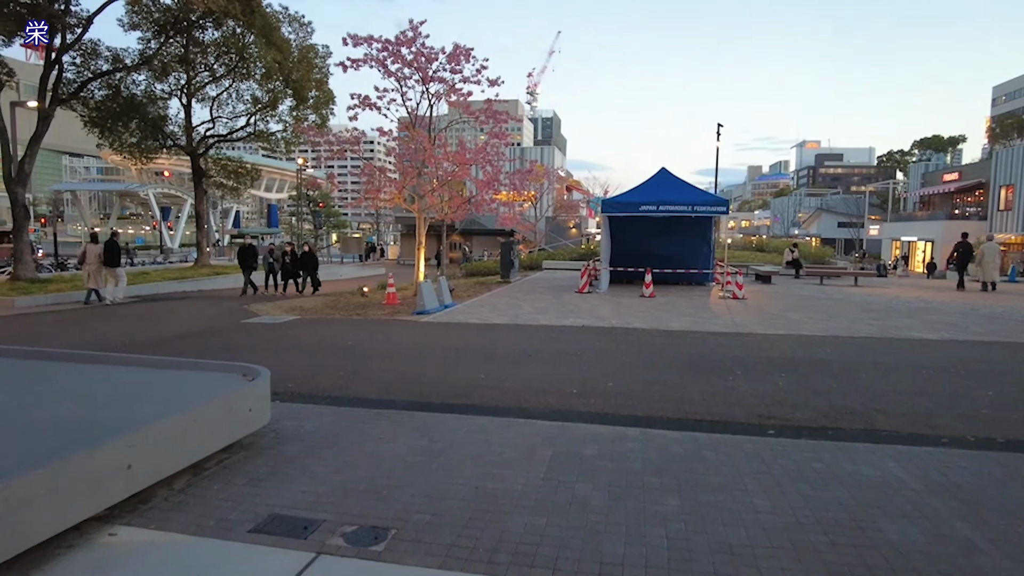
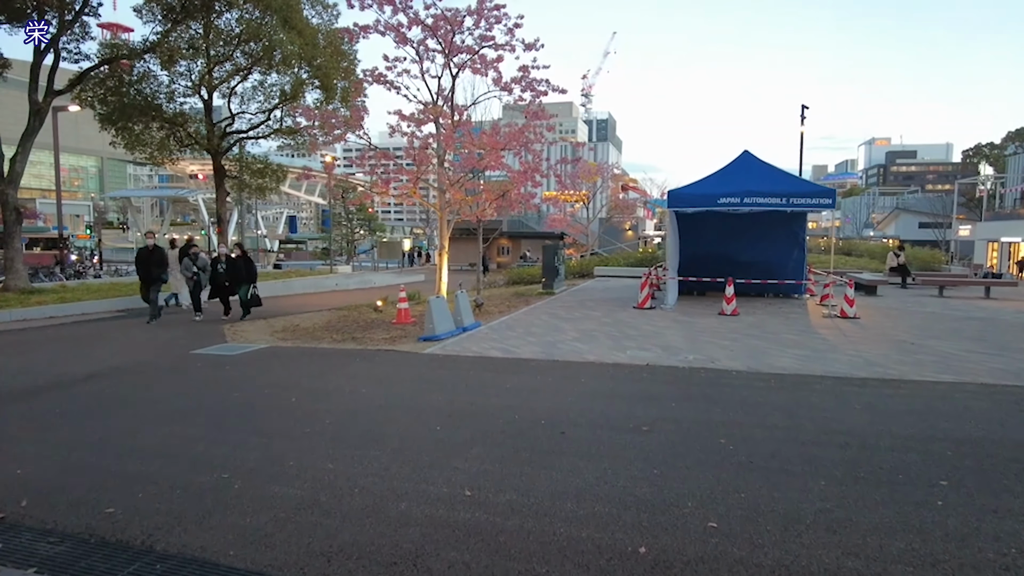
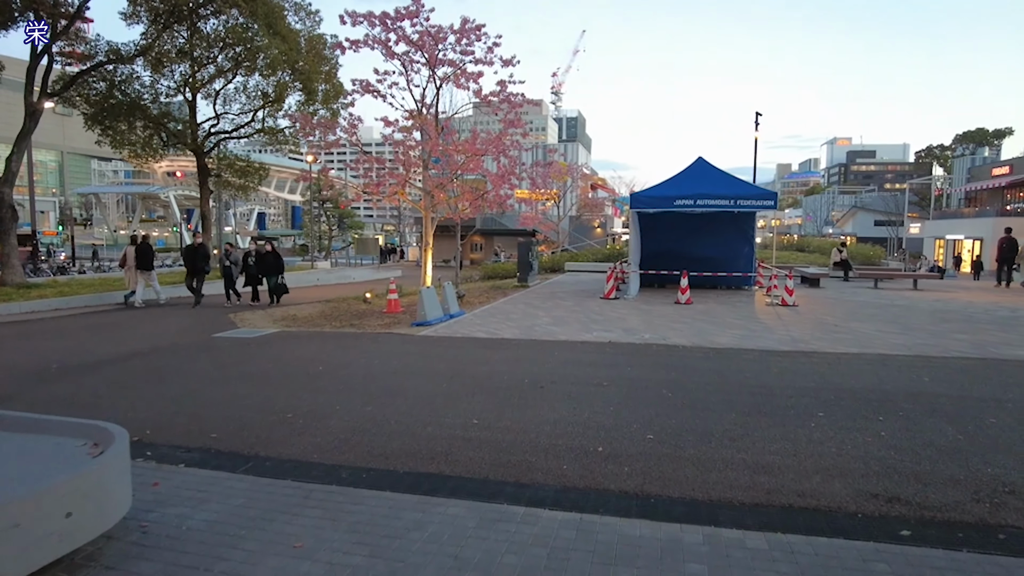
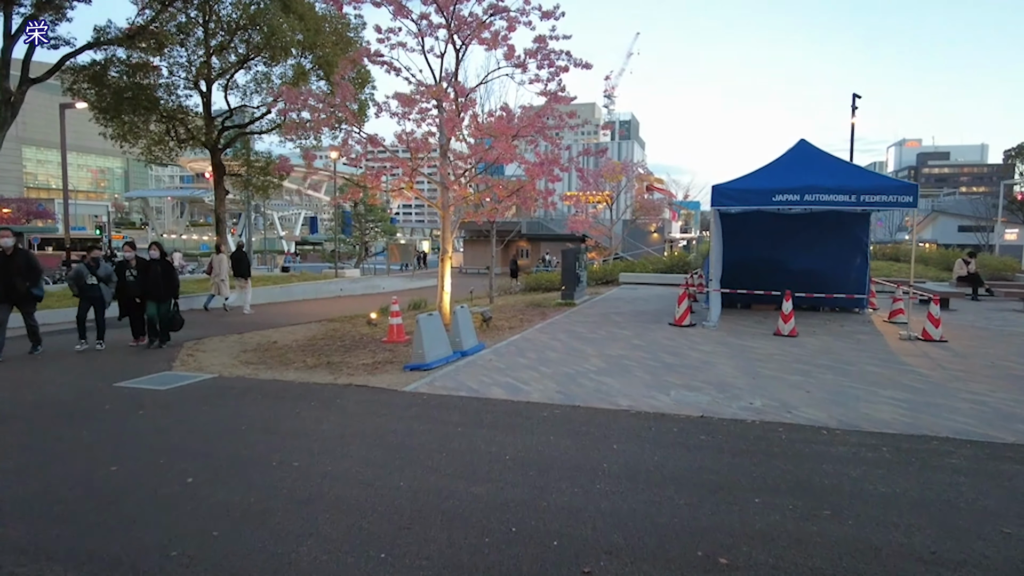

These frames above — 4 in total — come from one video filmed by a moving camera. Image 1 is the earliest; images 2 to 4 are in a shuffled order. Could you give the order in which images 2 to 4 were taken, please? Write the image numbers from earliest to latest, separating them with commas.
3, 2, 4
